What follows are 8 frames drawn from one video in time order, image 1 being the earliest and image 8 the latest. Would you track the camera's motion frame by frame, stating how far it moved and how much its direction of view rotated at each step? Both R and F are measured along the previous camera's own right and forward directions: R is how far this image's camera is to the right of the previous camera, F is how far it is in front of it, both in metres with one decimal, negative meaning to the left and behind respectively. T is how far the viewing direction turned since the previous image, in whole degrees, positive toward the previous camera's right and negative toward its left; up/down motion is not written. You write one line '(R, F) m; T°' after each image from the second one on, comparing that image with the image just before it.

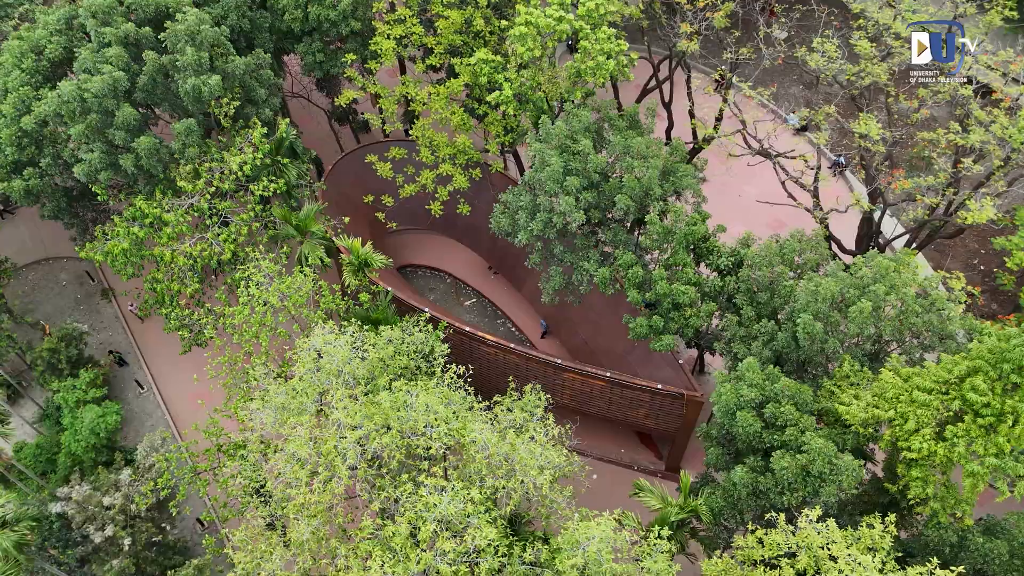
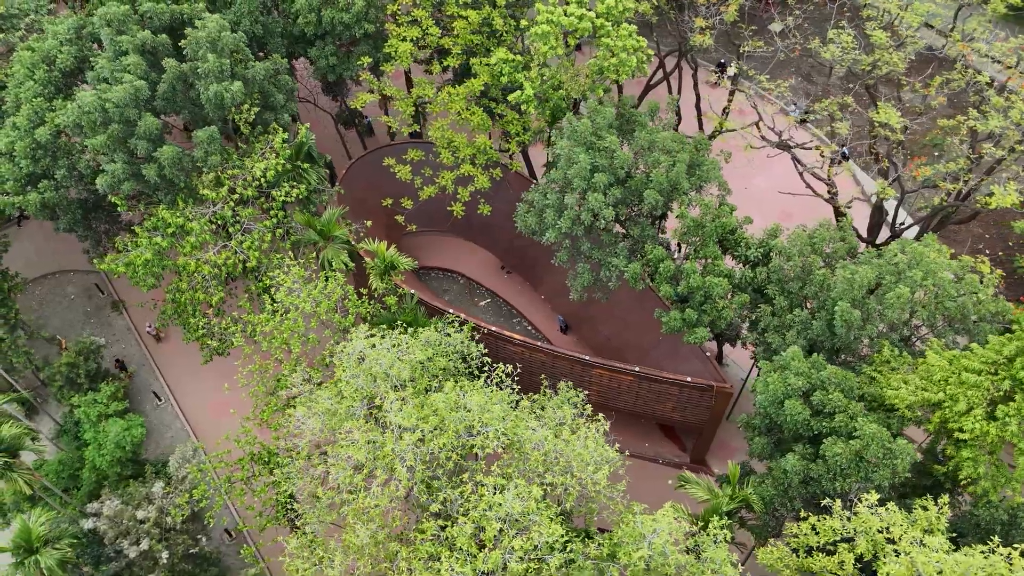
(-1.1, 0.0) m; +1°
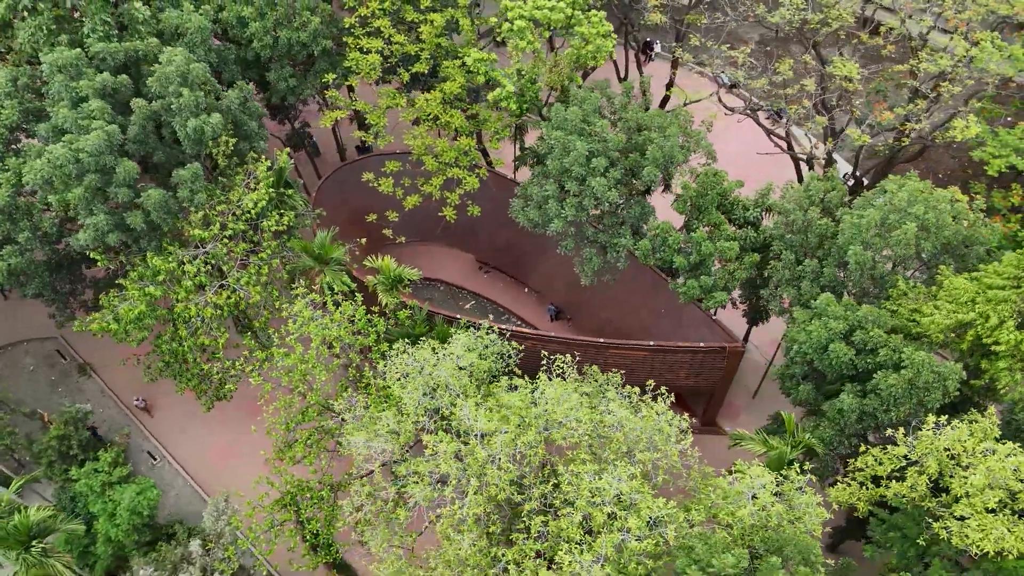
(-2.4, +0.1) m; +7°
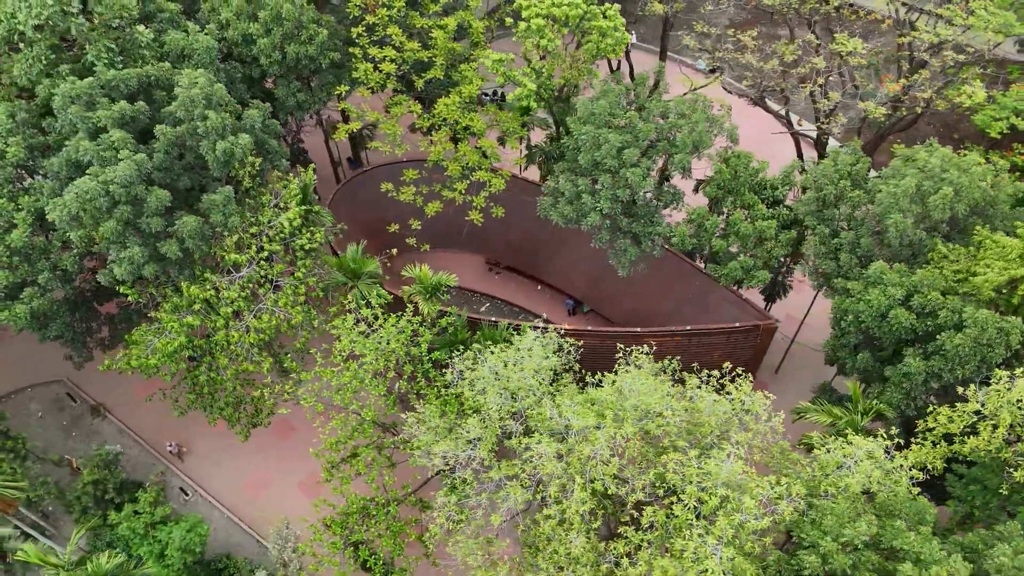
(-2.2, +0.1) m; +4°
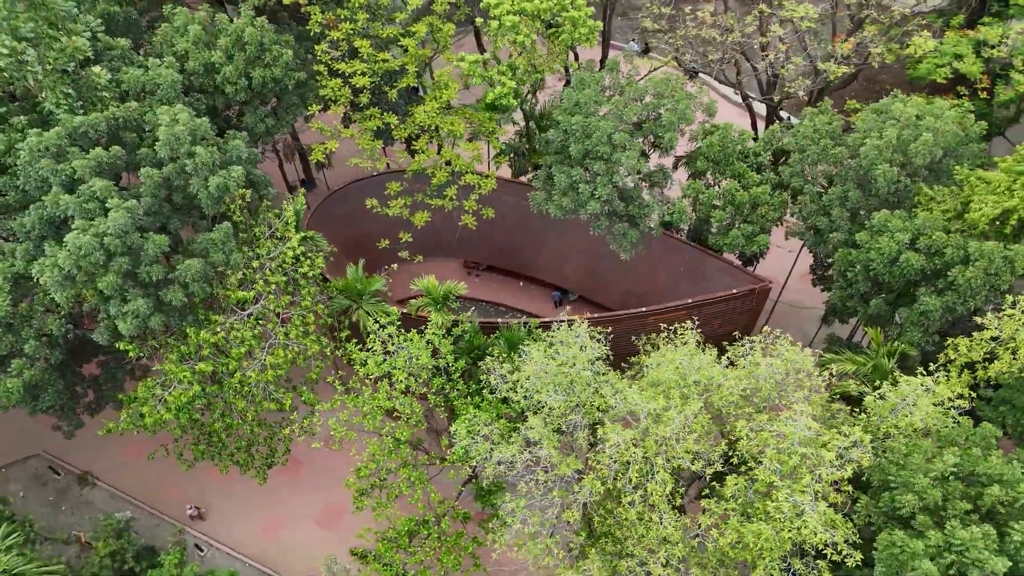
(-2.2, +0.2) m; +6°
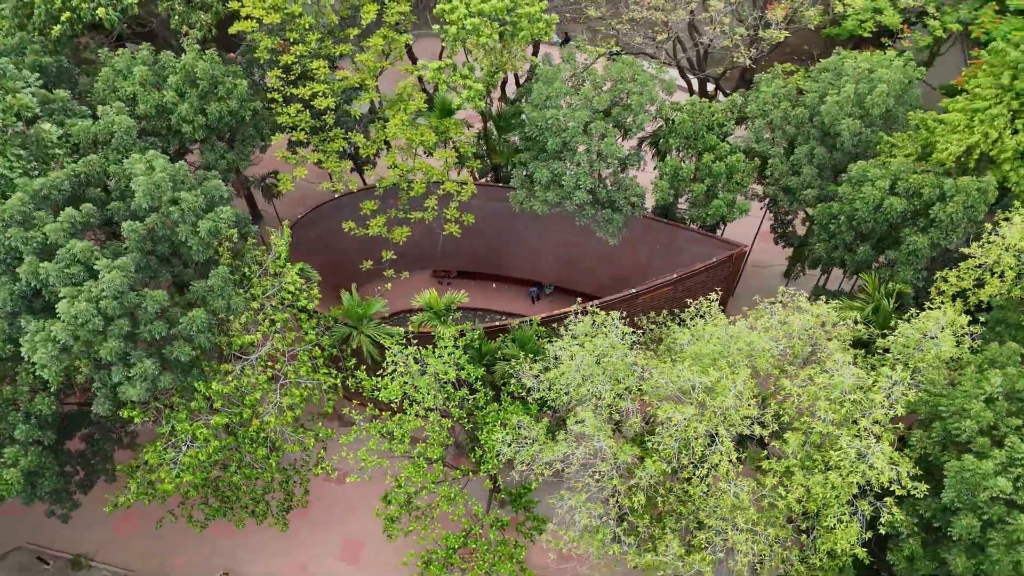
(-2.1, +0.2) m; +7°
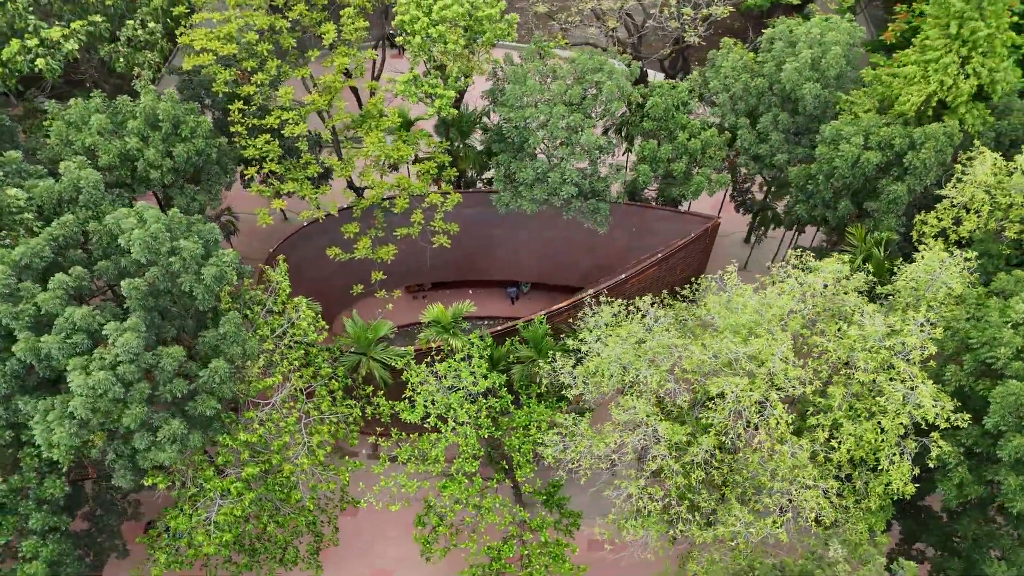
(-2.1, +0.2) m; +6°
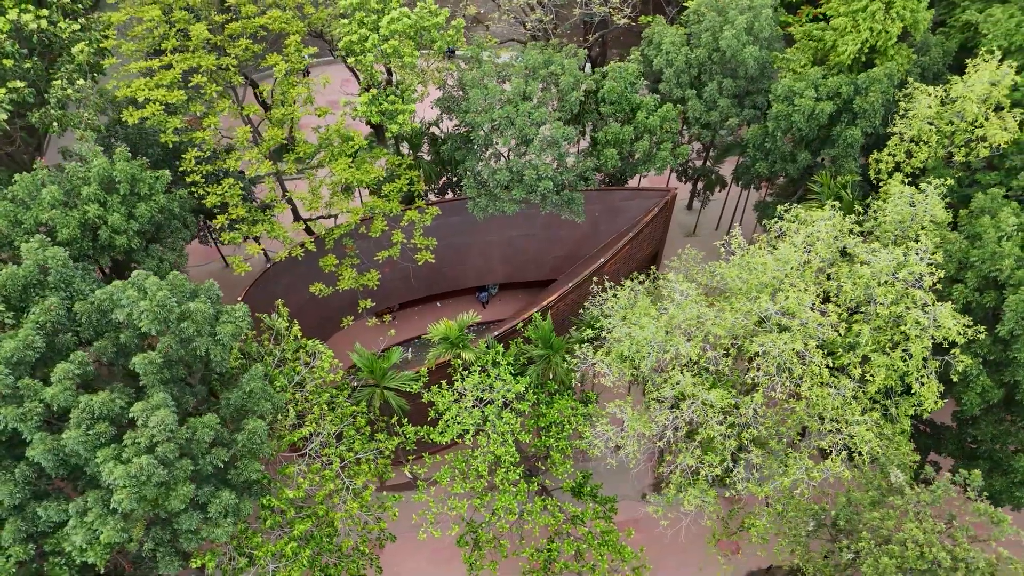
(-2.4, +0.2) m; +8°
